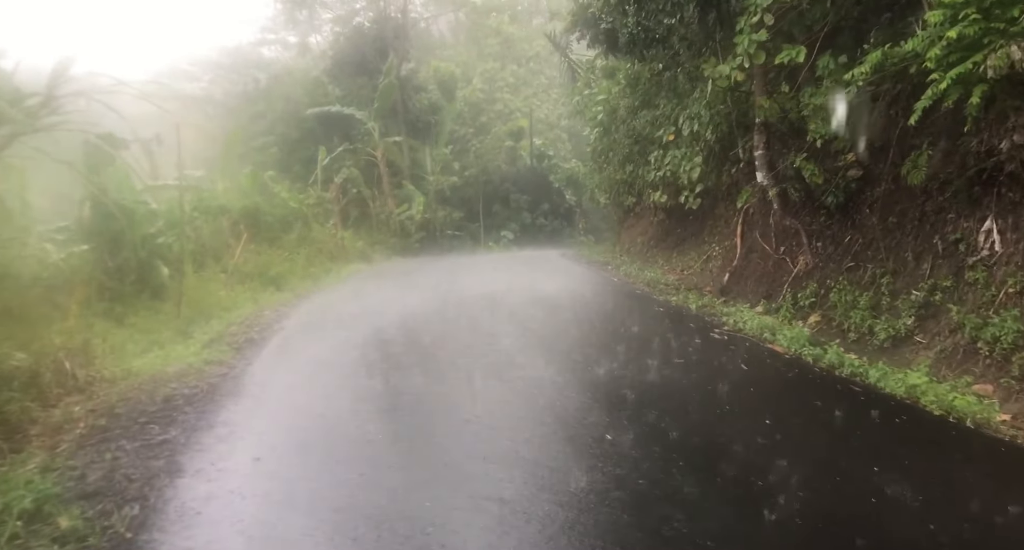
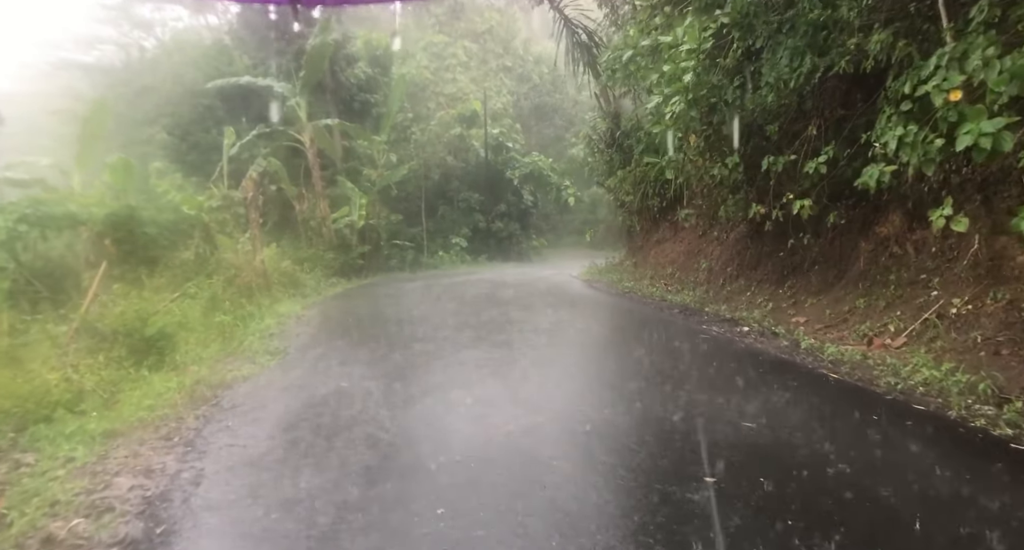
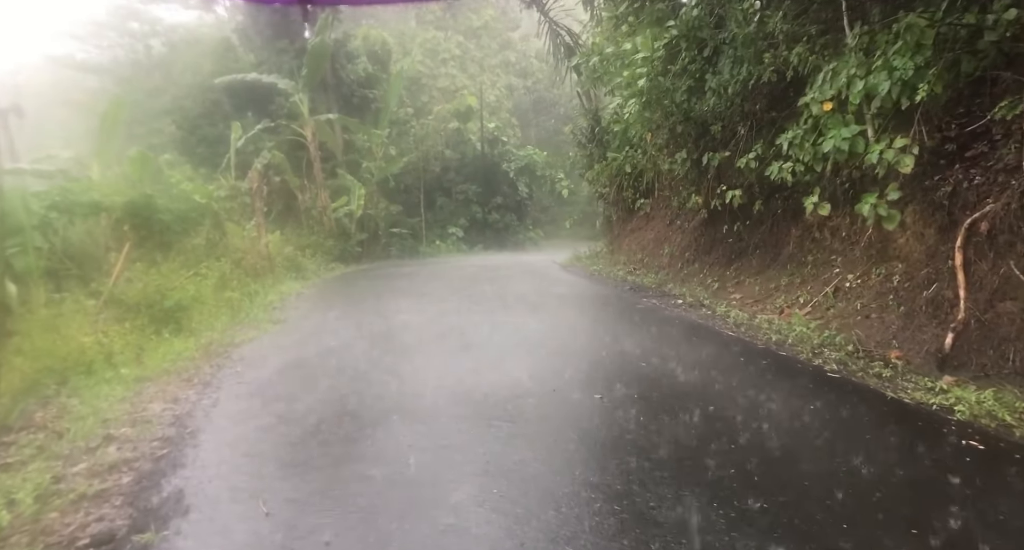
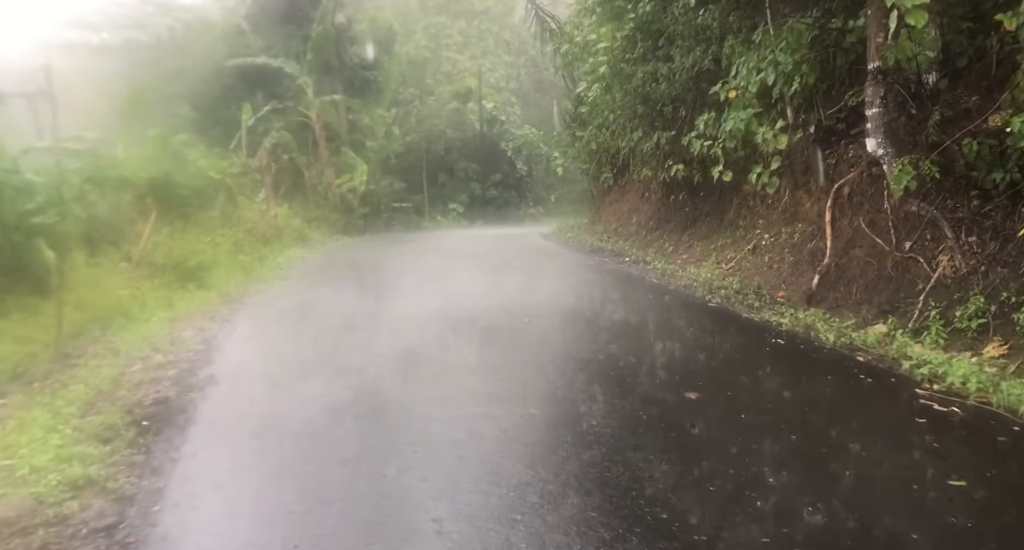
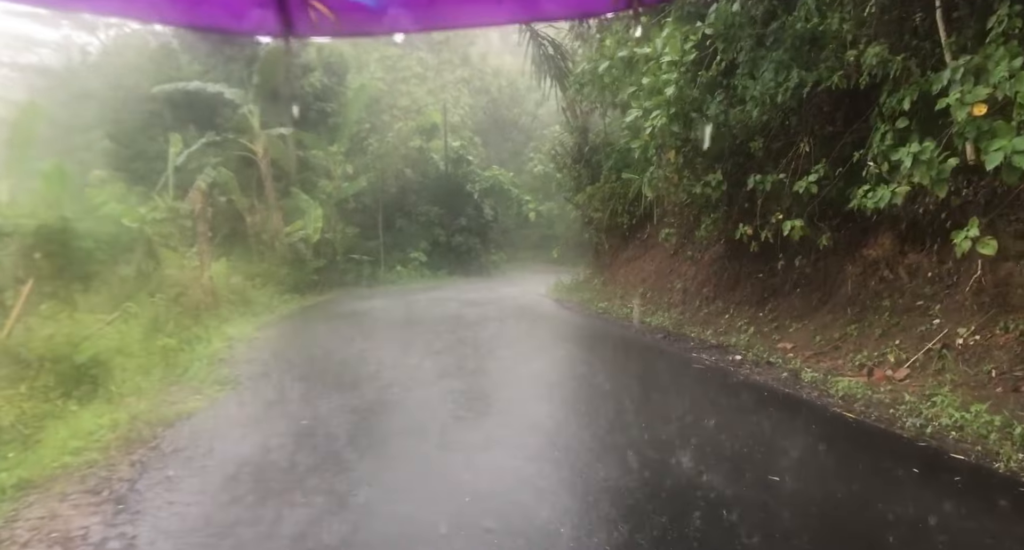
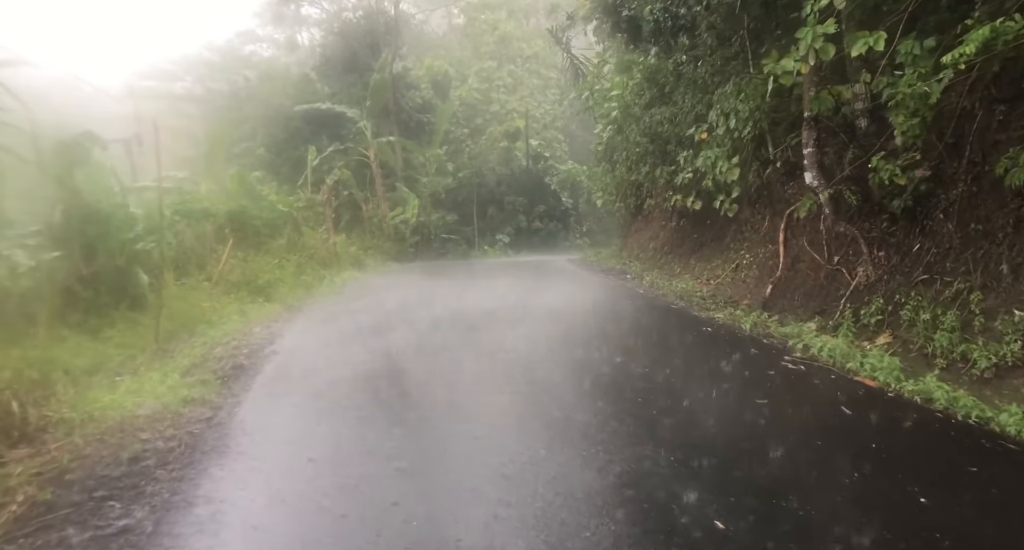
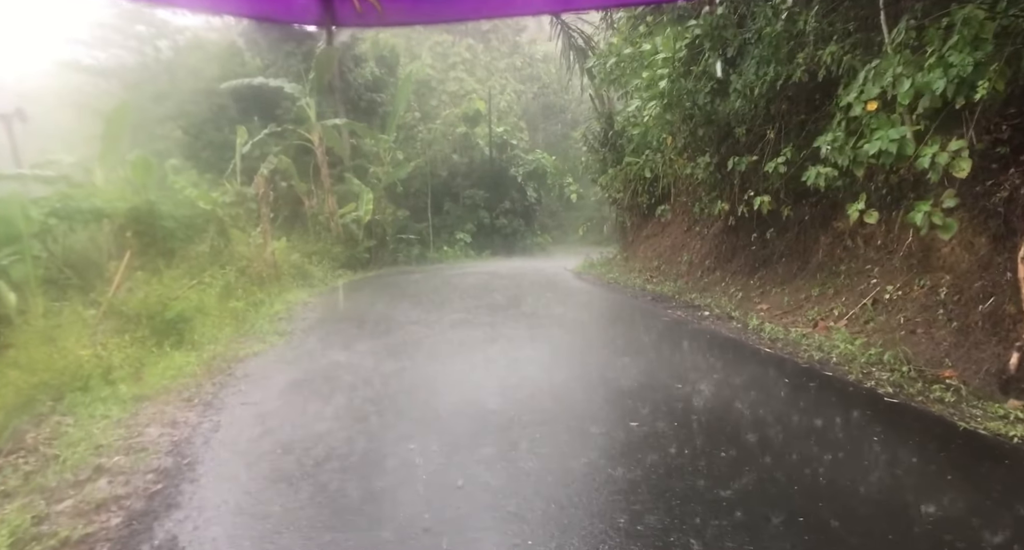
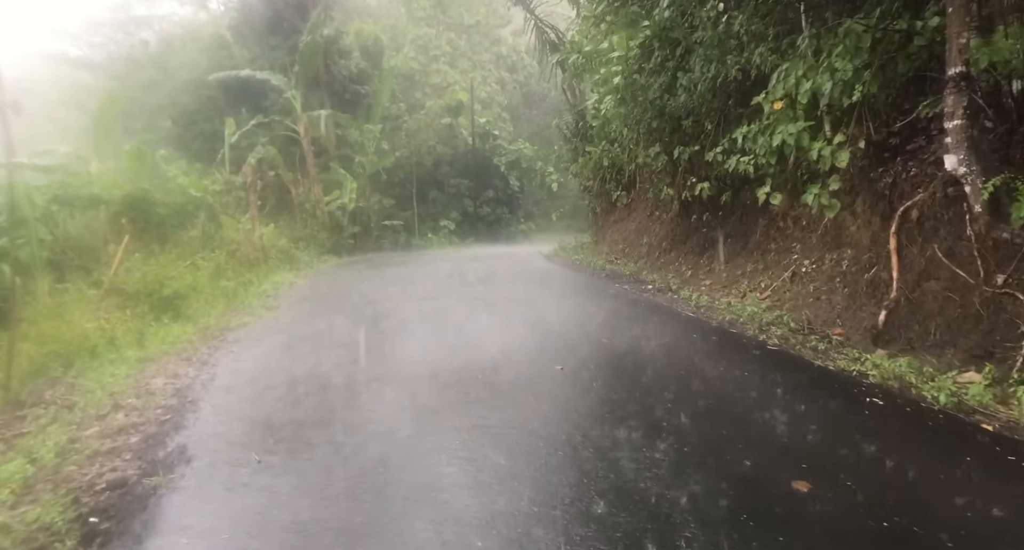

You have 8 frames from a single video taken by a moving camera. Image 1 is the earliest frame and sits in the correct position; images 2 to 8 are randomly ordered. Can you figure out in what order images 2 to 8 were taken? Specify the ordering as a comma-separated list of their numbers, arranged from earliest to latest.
6, 4, 8, 3, 7, 2, 5
